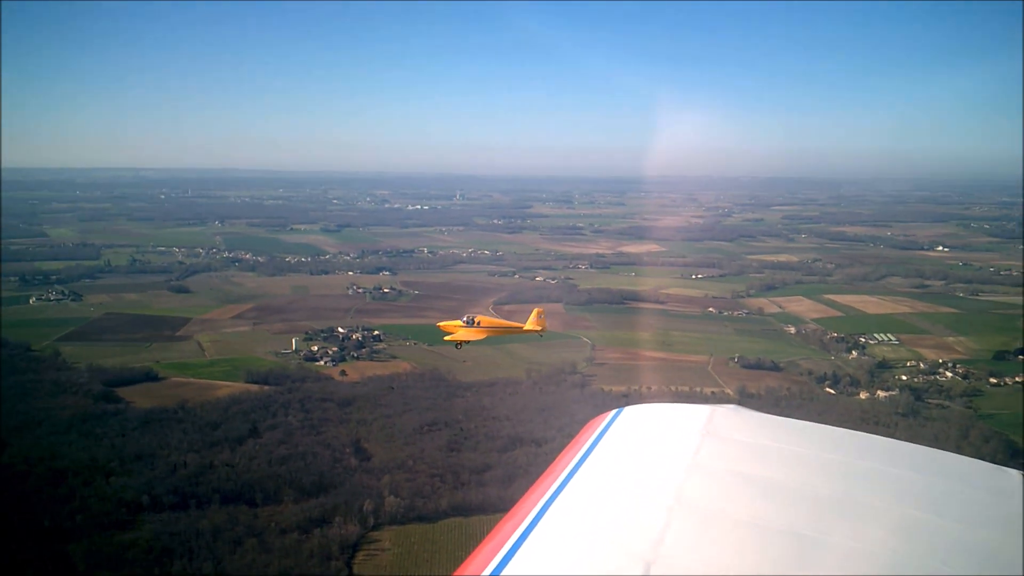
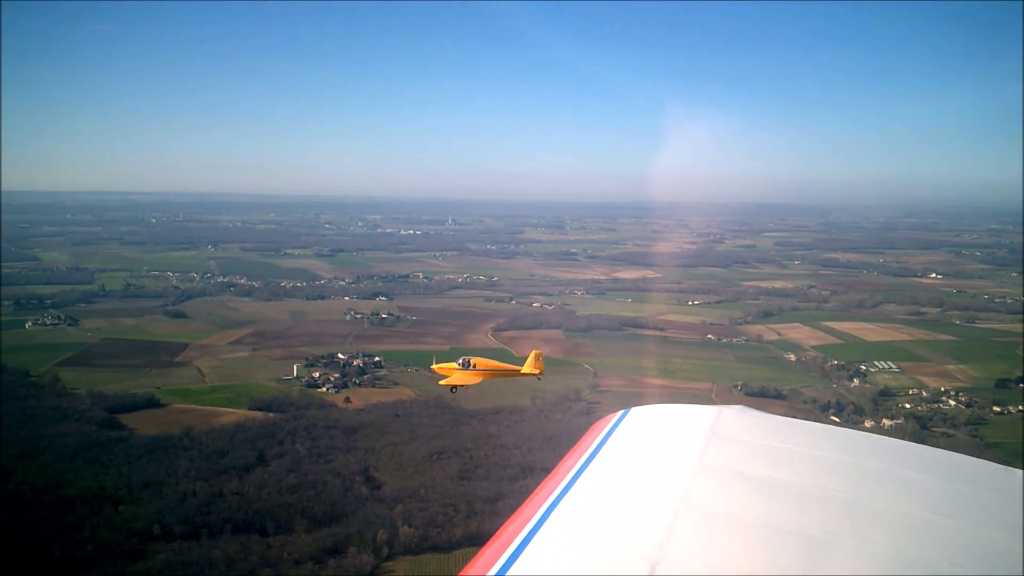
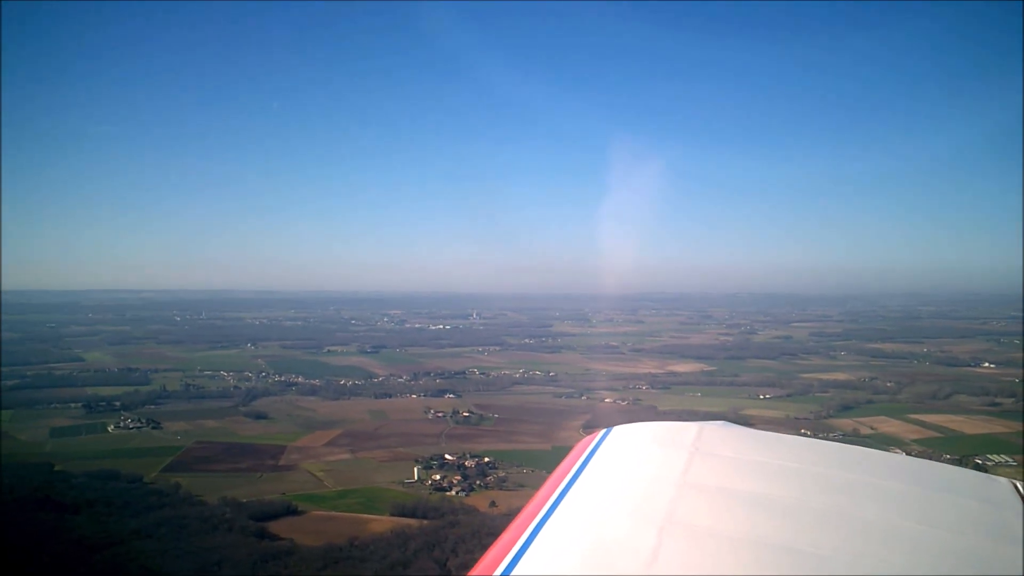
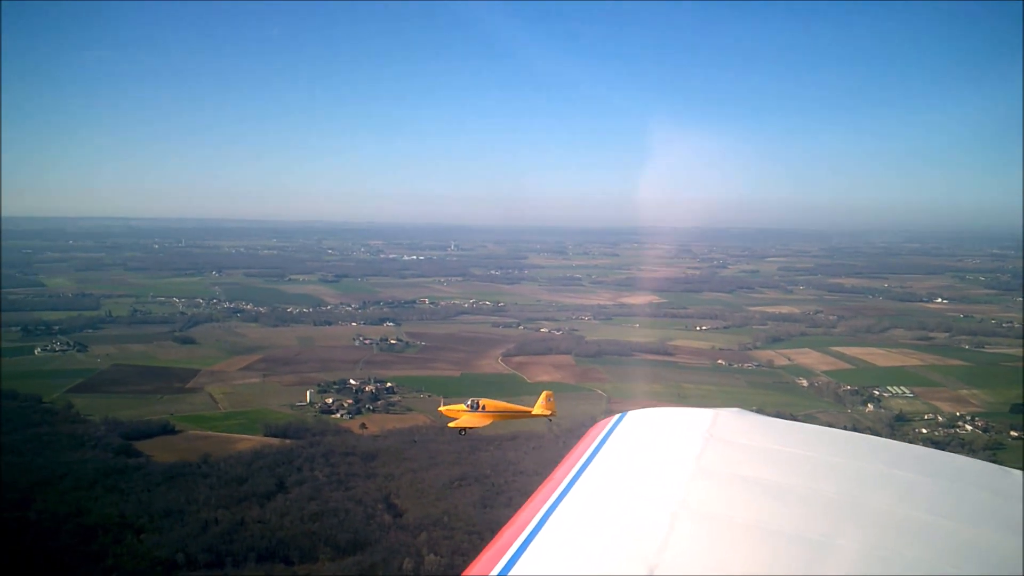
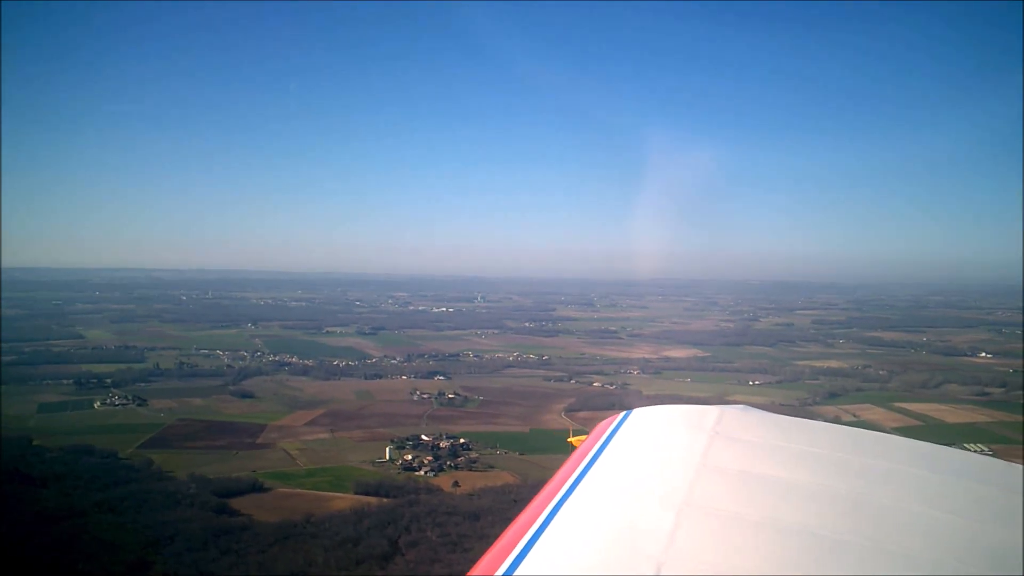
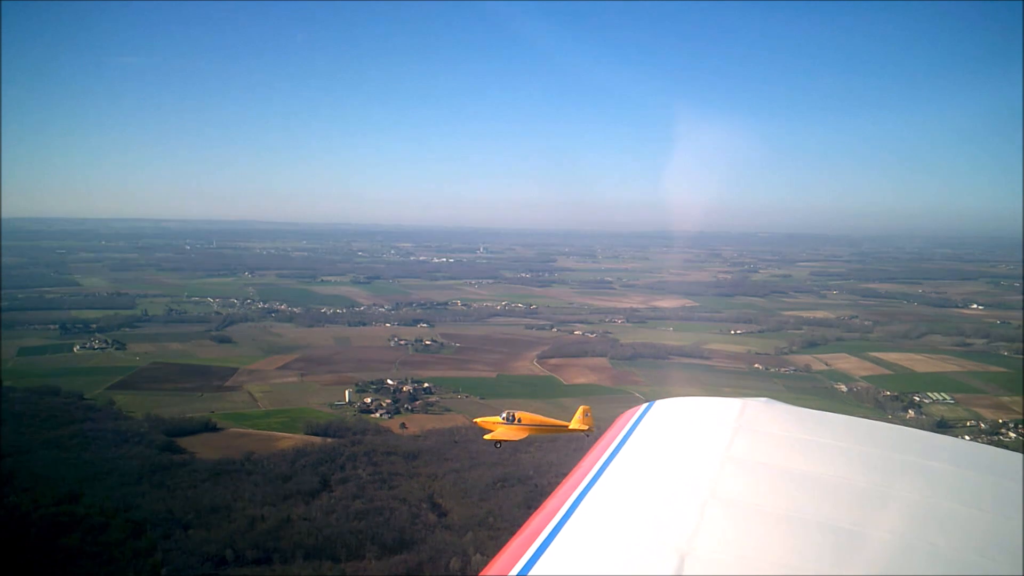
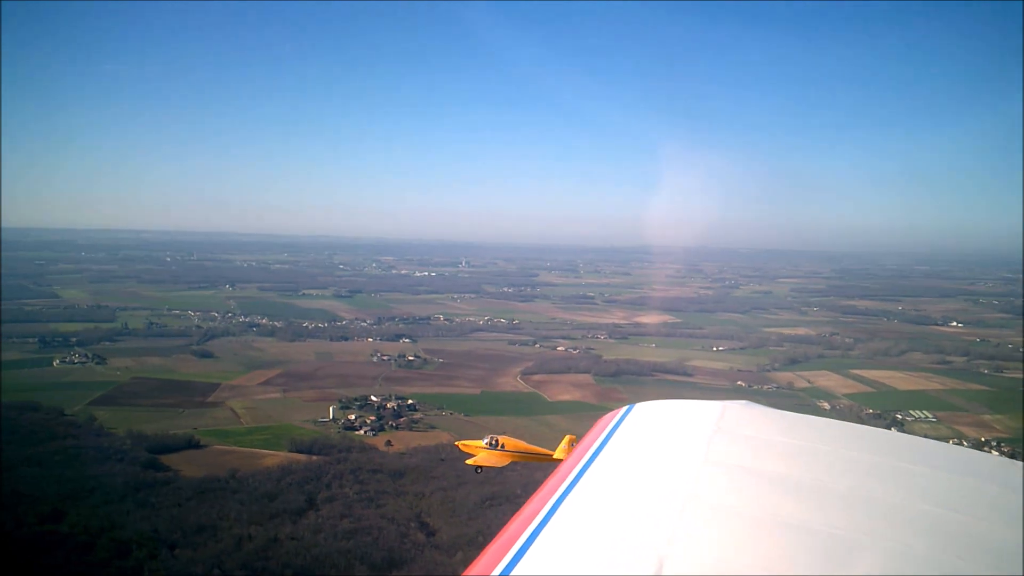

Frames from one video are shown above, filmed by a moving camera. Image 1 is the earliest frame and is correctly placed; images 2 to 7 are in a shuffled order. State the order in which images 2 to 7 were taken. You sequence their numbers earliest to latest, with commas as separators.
2, 4, 6, 7, 5, 3
